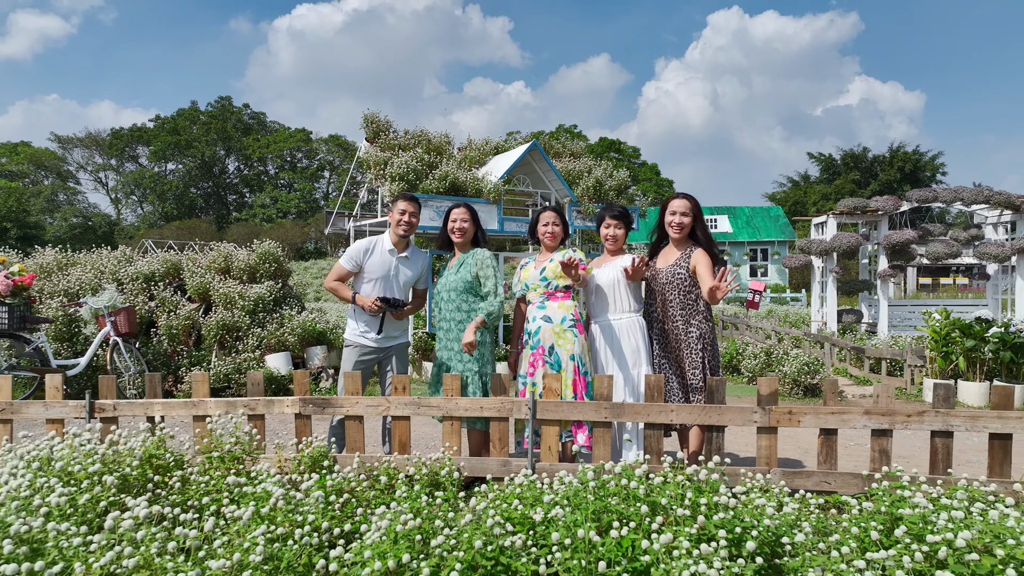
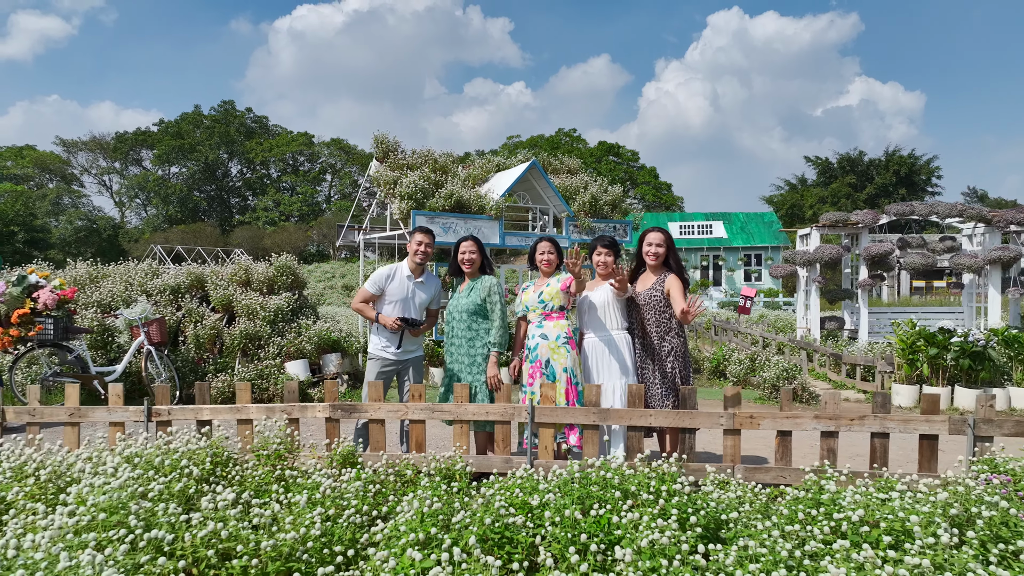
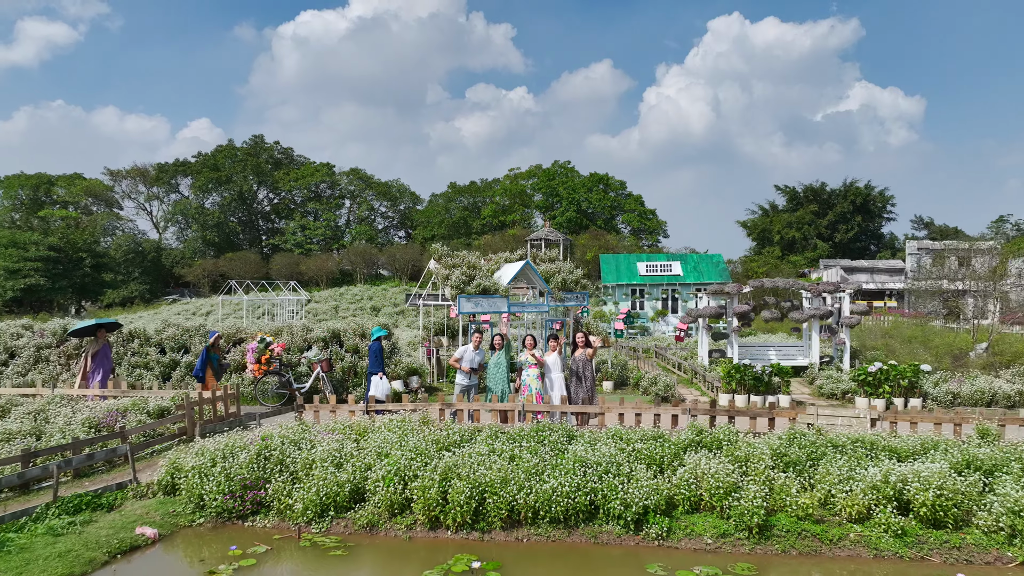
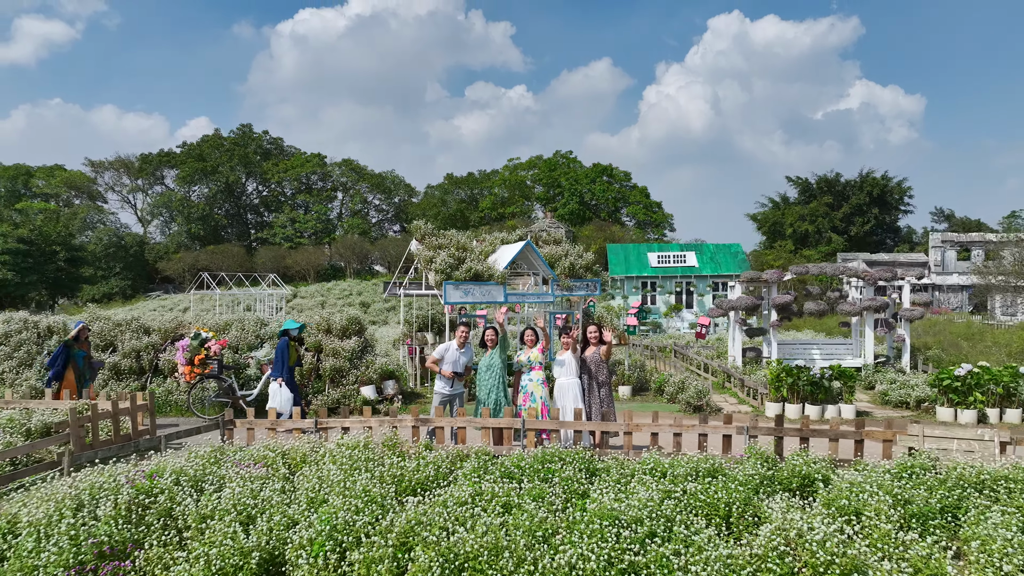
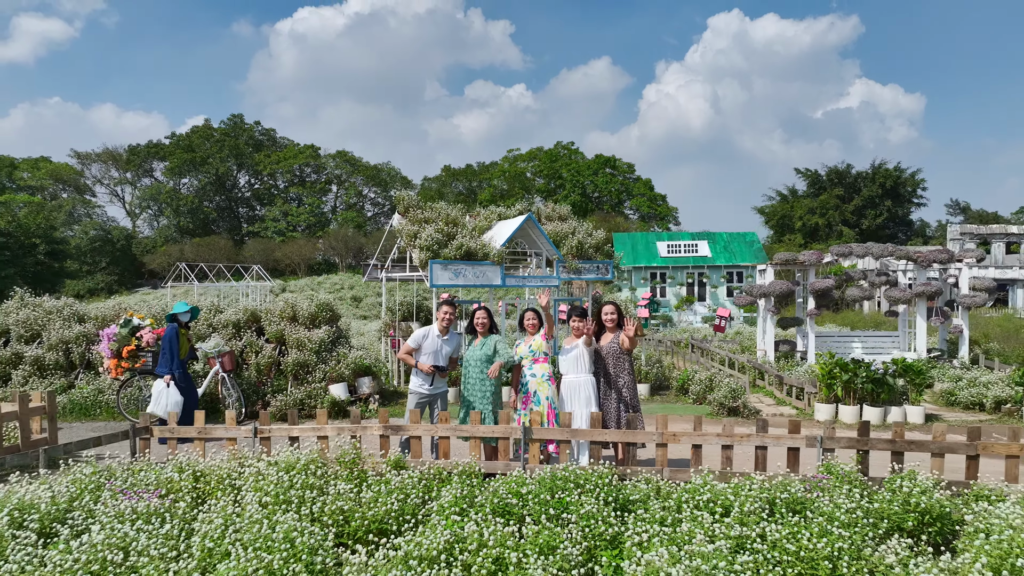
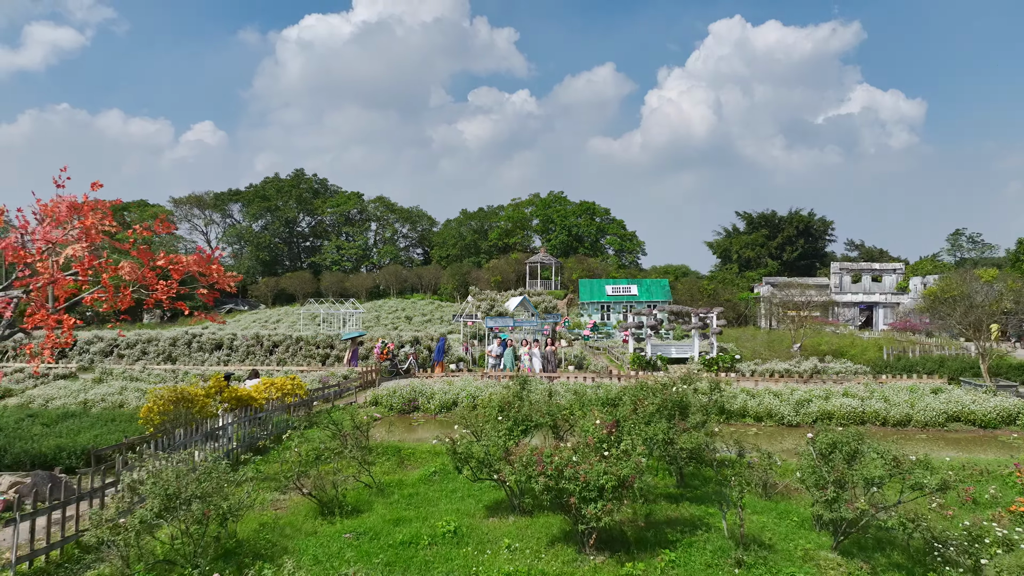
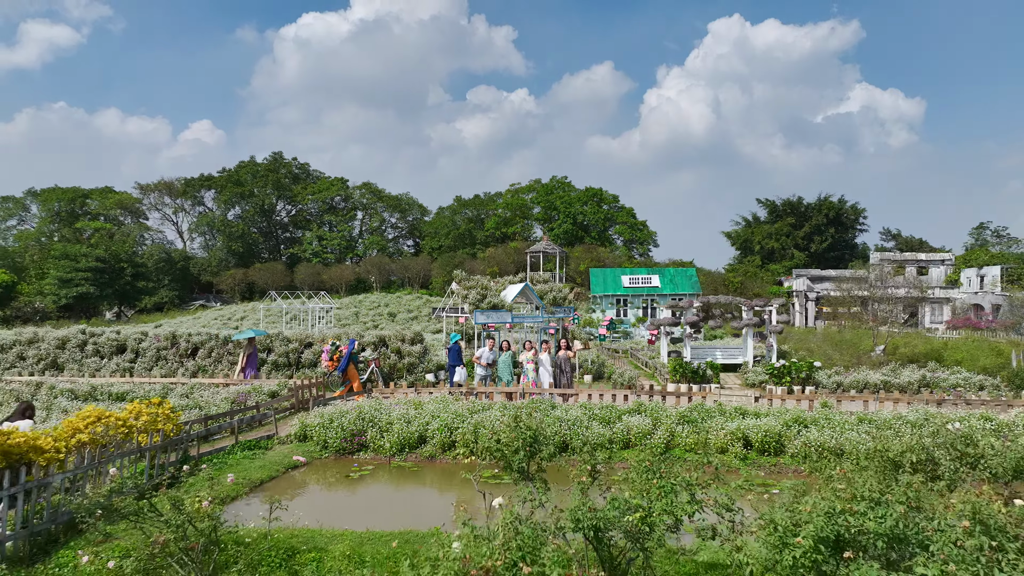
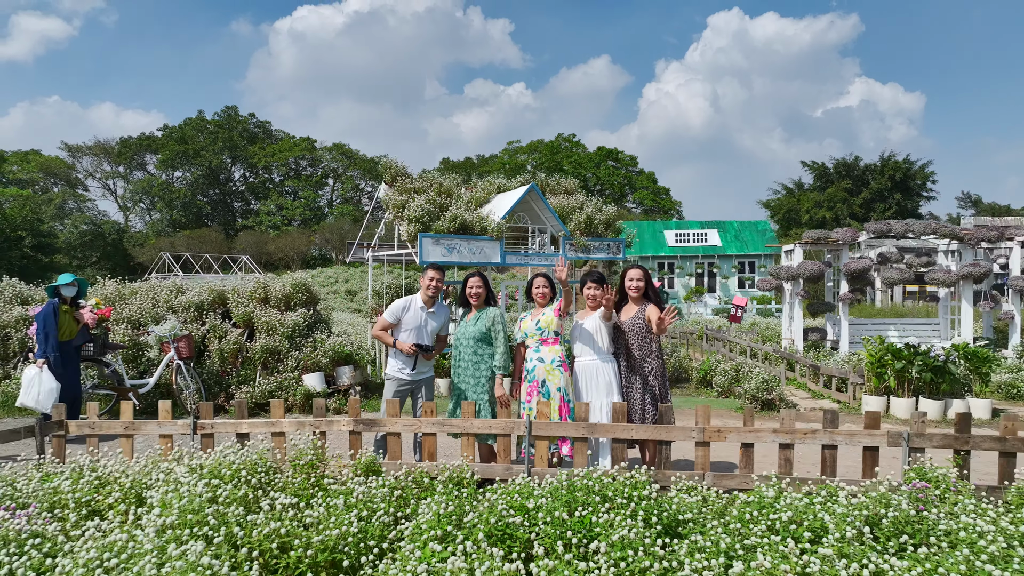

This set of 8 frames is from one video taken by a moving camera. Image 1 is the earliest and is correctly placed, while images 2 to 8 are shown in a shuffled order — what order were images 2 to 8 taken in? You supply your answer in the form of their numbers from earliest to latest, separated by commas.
2, 8, 5, 4, 3, 7, 6
